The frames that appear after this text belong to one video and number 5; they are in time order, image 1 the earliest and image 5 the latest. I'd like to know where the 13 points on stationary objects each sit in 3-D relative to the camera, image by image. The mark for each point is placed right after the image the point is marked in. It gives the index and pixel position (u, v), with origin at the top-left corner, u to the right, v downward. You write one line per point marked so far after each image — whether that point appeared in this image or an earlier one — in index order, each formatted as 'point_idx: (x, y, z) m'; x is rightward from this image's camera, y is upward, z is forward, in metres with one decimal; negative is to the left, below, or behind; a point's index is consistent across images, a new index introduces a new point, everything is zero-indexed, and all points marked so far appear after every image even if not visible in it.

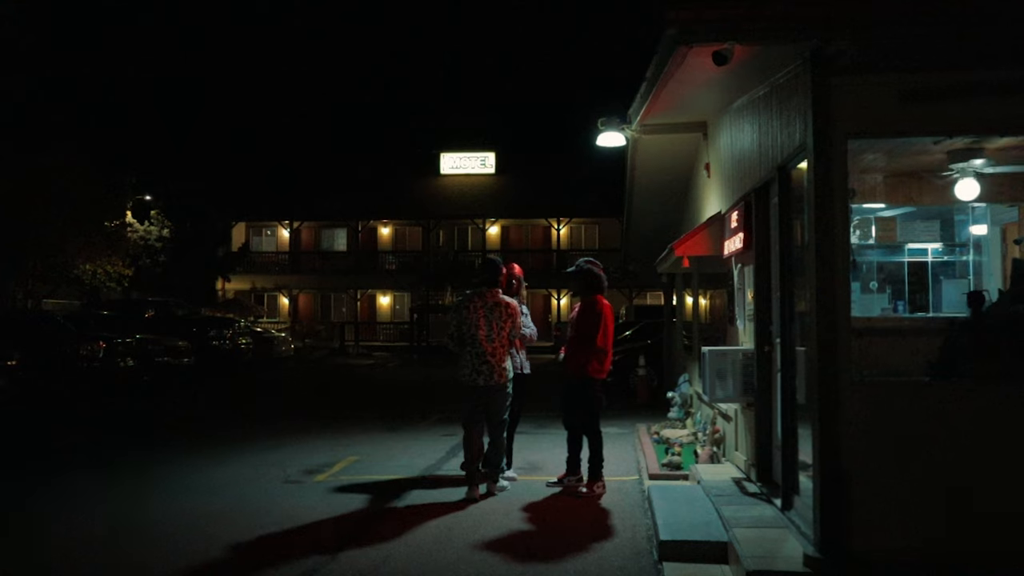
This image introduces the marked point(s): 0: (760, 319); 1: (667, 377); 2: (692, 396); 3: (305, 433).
0: (+2.0, -0.3, +6.4) m
1: (+2.8, -1.6, +14.7) m
2: (+2.3, -1.4, +10.6) m
3: (-3.3, -2.3, +13.0) m
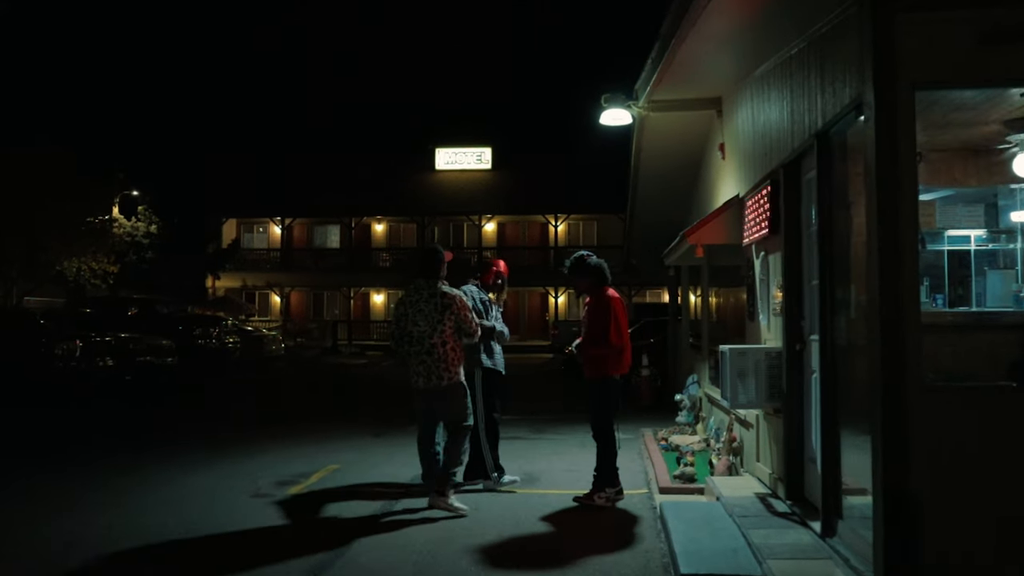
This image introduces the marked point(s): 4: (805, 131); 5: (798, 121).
0: (+1.9, -0.2, +5.6) m
1: (+2.7, -1.5, +13.9) m
2: (+2.3, -1.3, +9.8) m
3: (-3.3, -2.2, +12.1) m
4: (+1.8, +1.0, +5.0) m
5: (+1.8, +1.1, +5.2) m
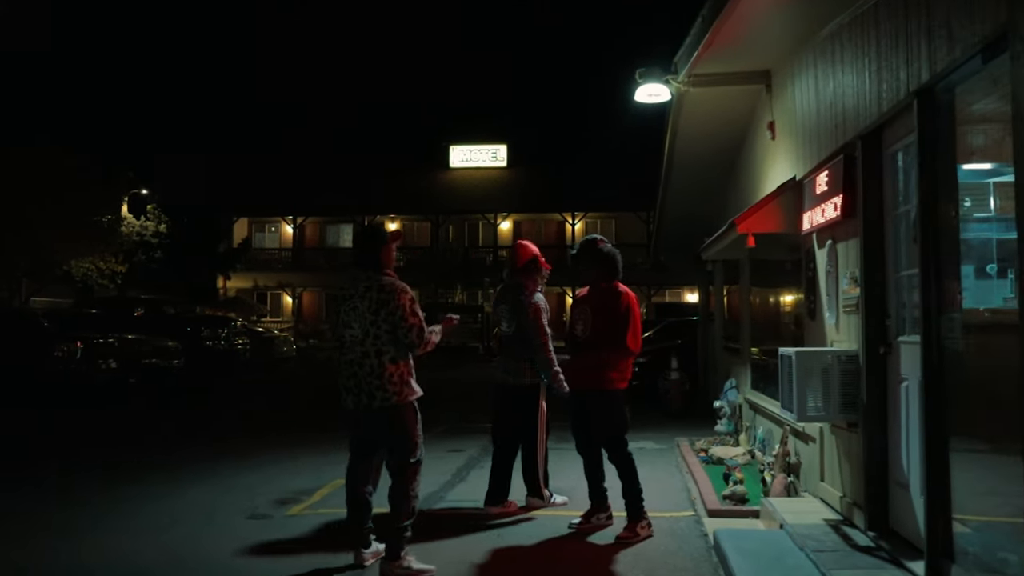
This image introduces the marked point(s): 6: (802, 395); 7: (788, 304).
0: (+2.1, -0.1, +4.8) m
1: (+3.1, -1.5, +13.0) m
2: (+2.5, -1.3, +8.9) m
3: (-3.0, -2.2, +11.4) m
4: (+2.0, +1.0, +4.2) m
5: (+2.0, +1.1, +4.3) m
6: (+1.8, -0.7, +5.2) m
7: (+2.6, -0.2, +7.9) m
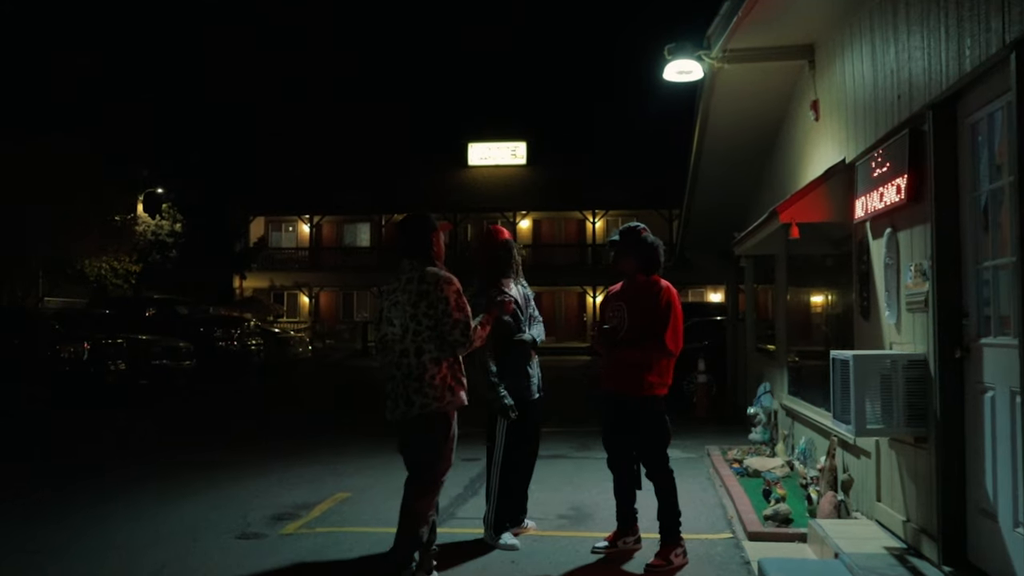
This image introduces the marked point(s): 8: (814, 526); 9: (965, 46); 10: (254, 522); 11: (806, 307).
0: (+2.2, -0.1, +4.1) m
1: (+3.4, -1.5, +12.3) m
2: (+2.7, -1.3, +8.2) m
3: (-2.8, -2.2, +10.8) m
4: (+2.1, +1.1, +3.5) m
5: (+2.1, +1.1, +3.7) m
6: (+1.9, -0.6, +4.5) m
7: (+2.8, -0.1, +7.2) m
8: (+1.9, -1.5, +5.0) m
9: (+2.1, +1.1, +3.8) m
10: (-2.0, -1.9, +6.4) m
11: (+2.9, -0.2, +7.8) m
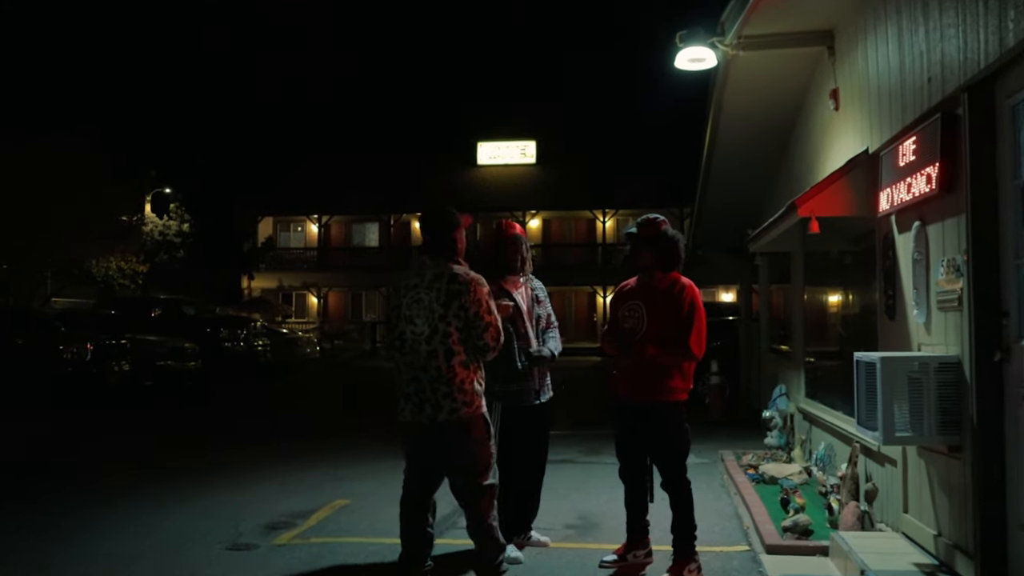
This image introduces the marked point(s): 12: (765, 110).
0: (+2.2, -0.1, +3.8) m
1: (+3.5, -1.5, +12.0) m
2: (+2.8, -1.2, +7.9) m
3: (-2.7, -2.2, +10.6) m
4: (+2.0, +1.1, +3.2) m
5: (+2.1, +1.2, +3.4) m
6: (+1.9, -0.6, +4.2) m
7: (+2.8, -0.1, +6.9) m
8: (+1.9, -1.5, +4.7) m
9: (+2.1, +1.1, +3.4) m
10: (-2.0, -1.8, +6.2) m
11: (+2.9, -0.2, +7.5) m
12: (+2.4, +1.7, +7.7) m
